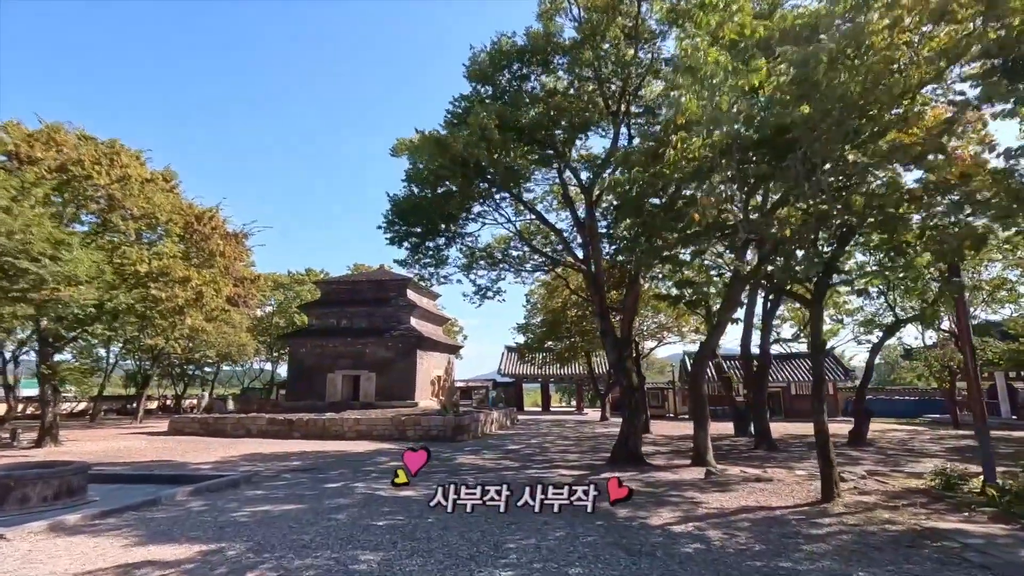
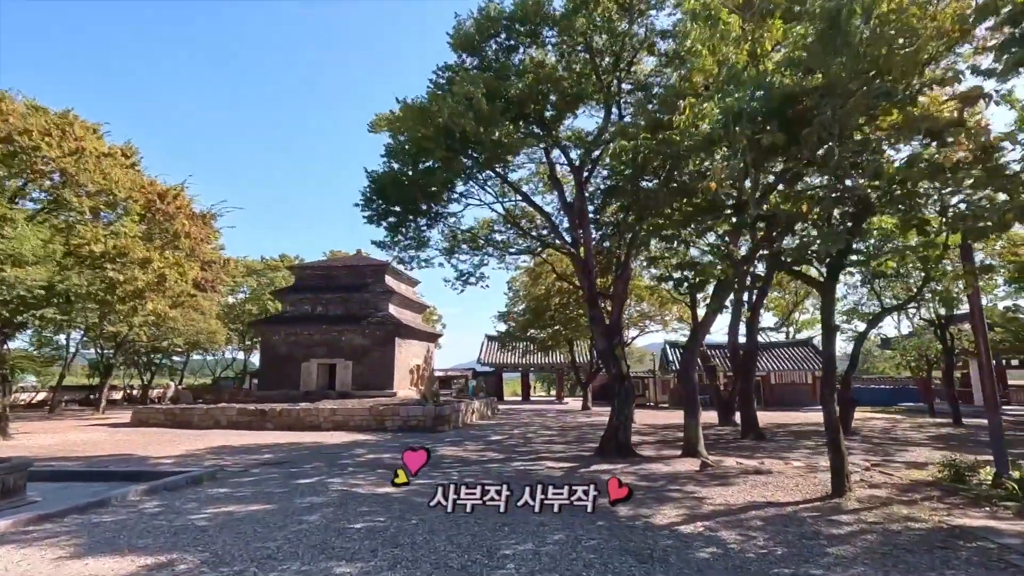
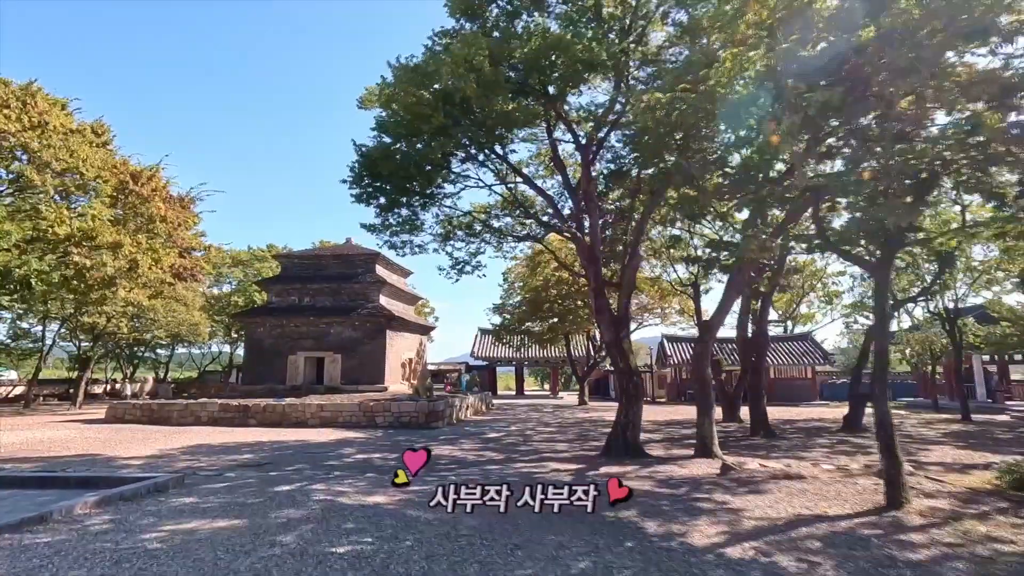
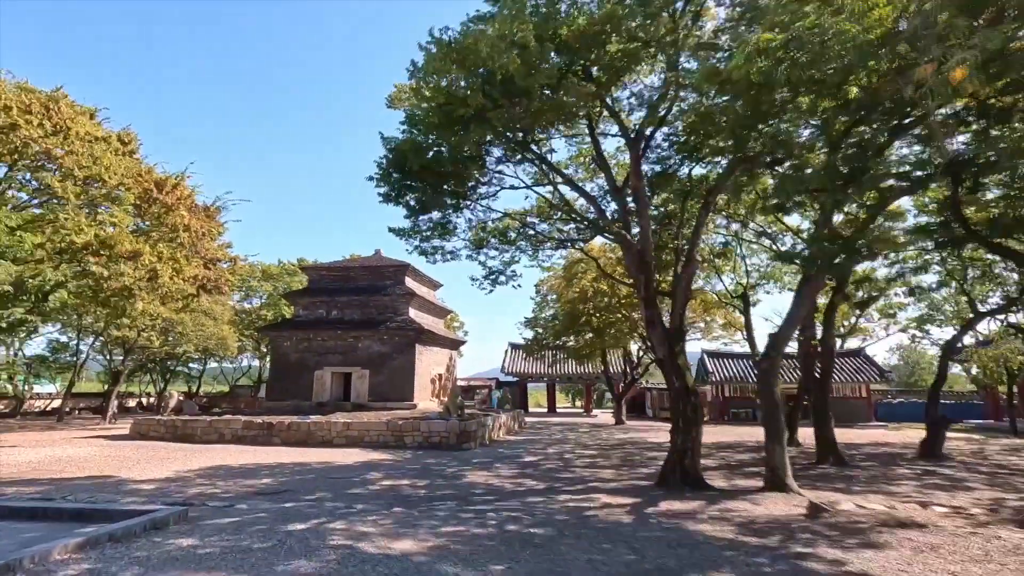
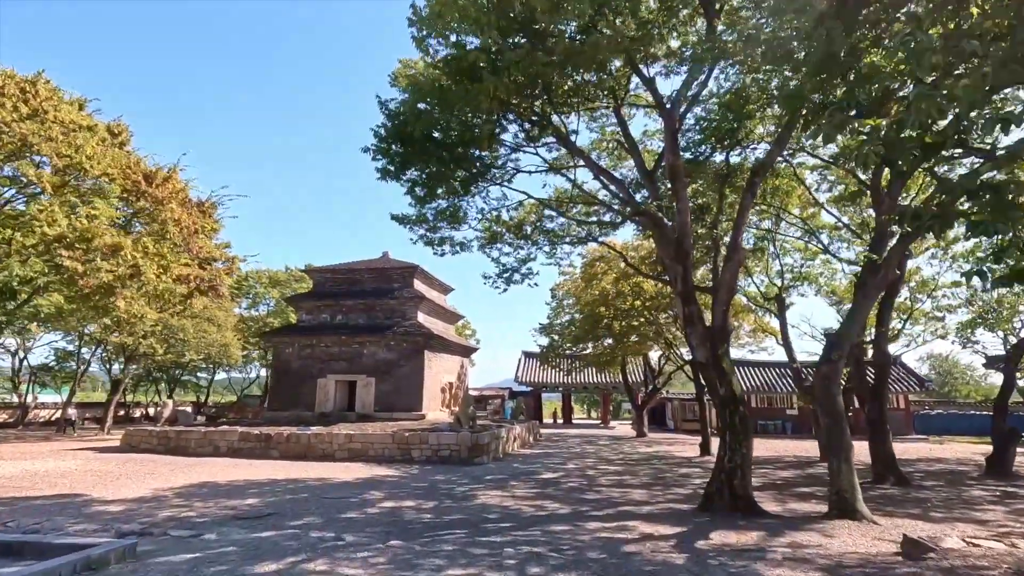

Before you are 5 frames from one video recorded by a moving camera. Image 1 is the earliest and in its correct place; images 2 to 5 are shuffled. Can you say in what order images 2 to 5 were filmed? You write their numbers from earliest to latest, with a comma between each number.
2, 3, 4, 5
